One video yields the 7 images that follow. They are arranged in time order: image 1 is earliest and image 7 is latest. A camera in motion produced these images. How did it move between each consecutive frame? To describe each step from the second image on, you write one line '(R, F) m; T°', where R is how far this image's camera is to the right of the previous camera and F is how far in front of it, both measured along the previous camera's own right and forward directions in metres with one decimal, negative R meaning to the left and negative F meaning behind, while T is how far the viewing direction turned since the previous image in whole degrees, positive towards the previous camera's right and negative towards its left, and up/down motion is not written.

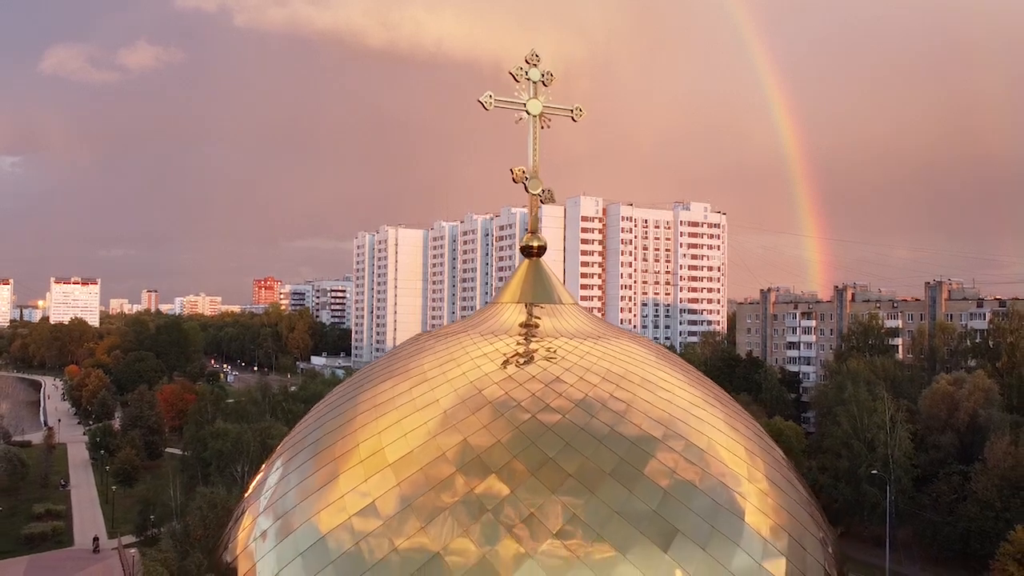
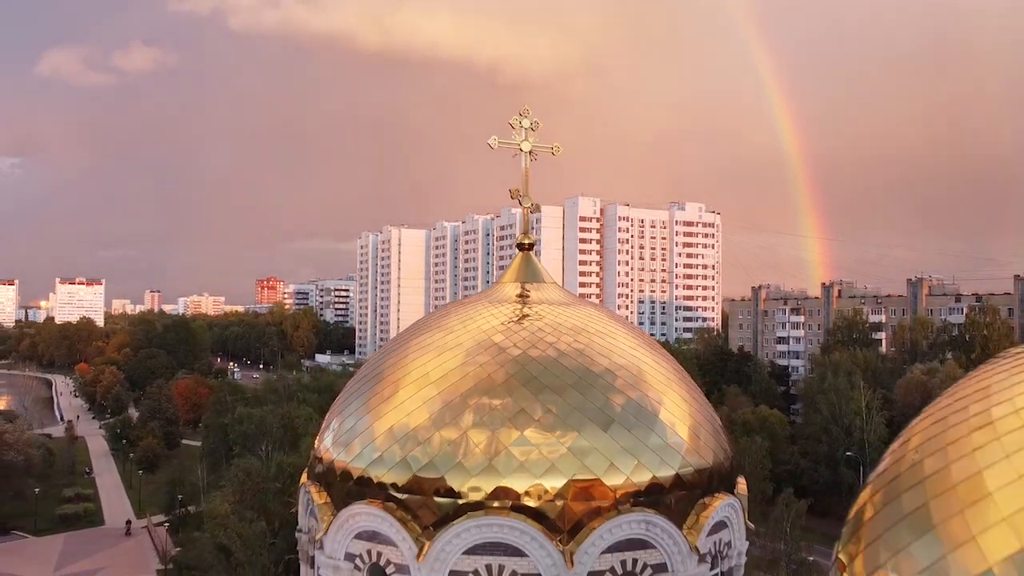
(0.0, -2.7) m; 0°
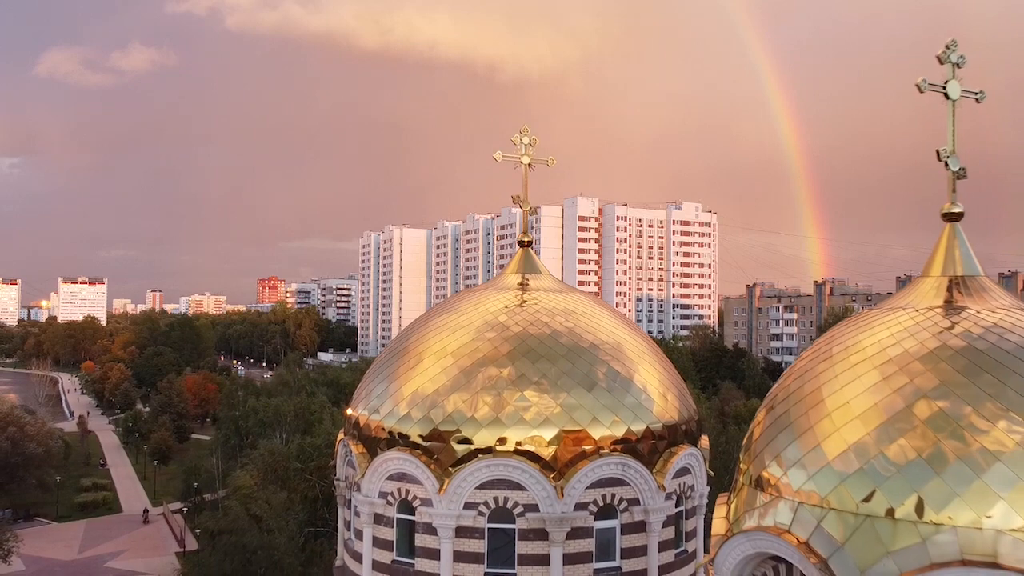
(0.0, -1.7) m; 0°
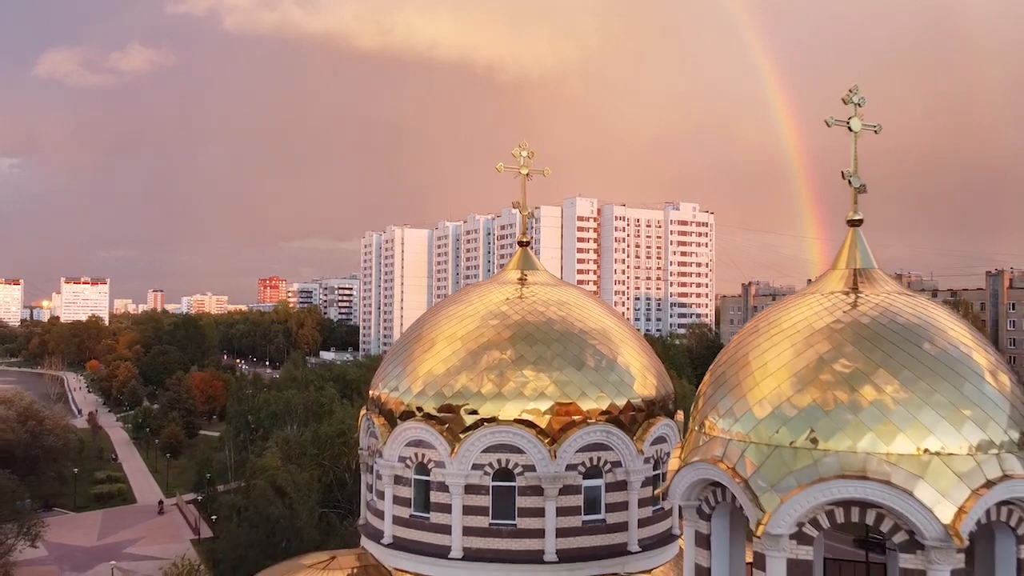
(0.0, -1.5) m; 0°
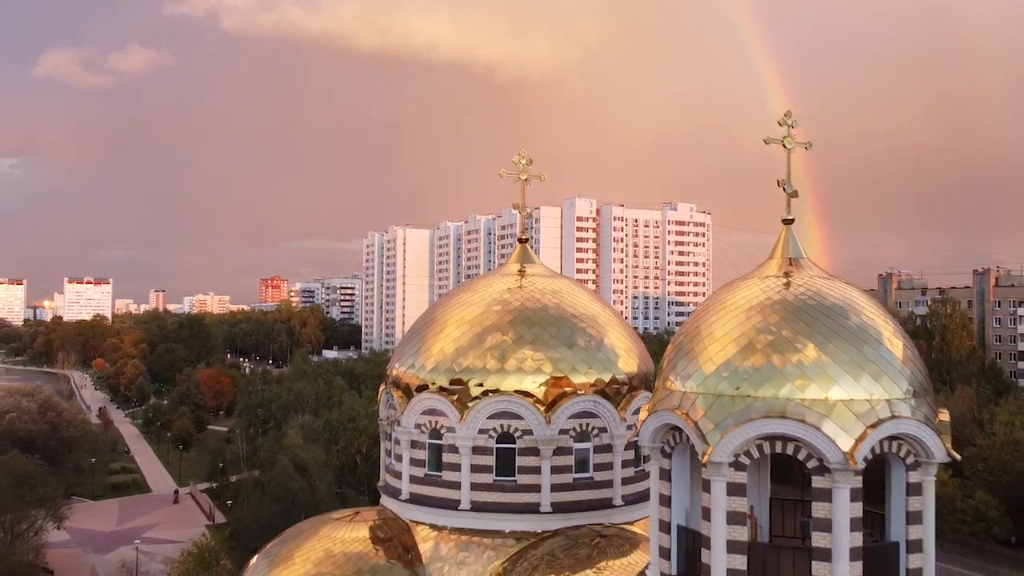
(0.0, -1.6) m; 0°
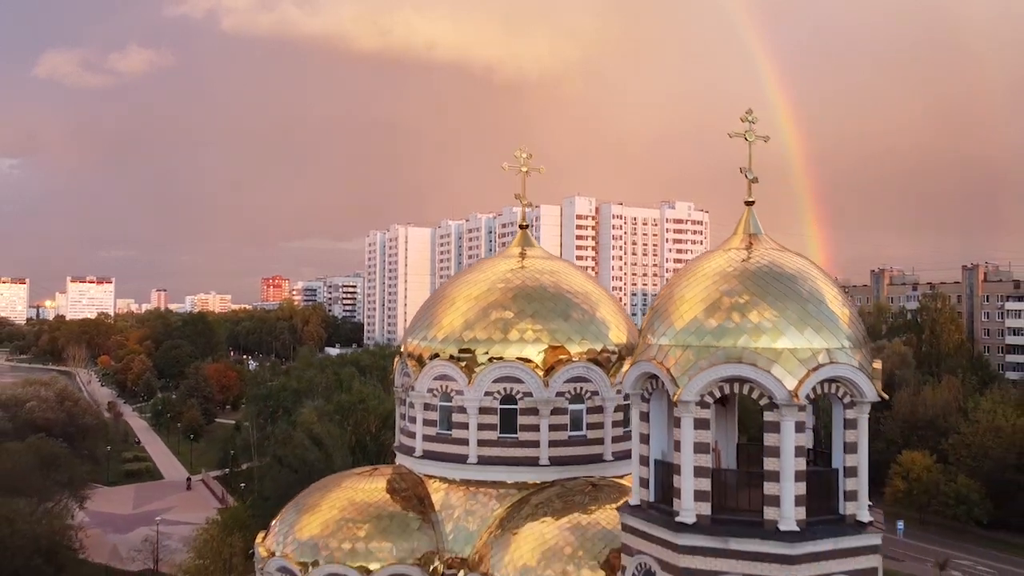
(0.0, -1.5) m; 0°
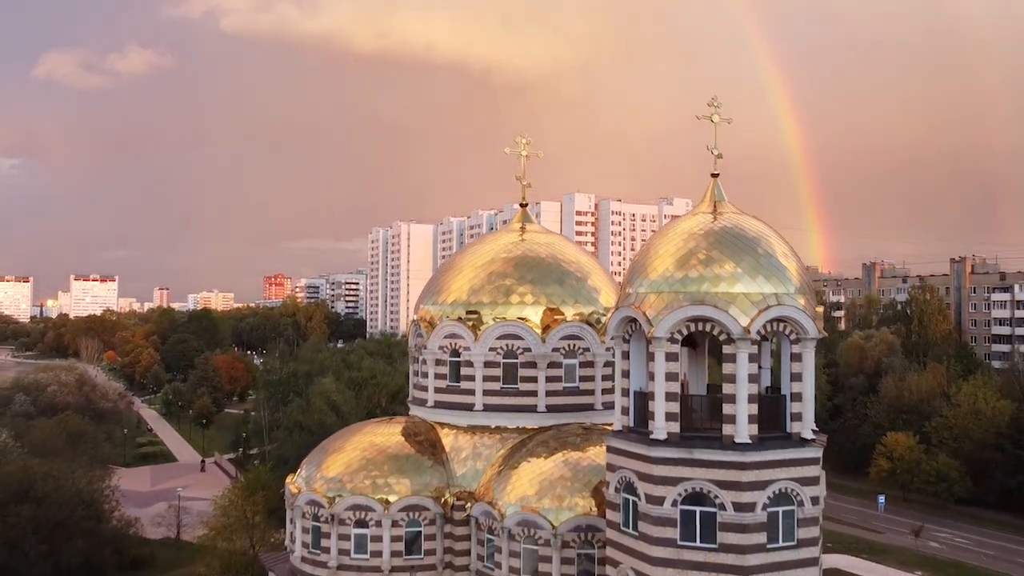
(0.0, -1.8) m; 0°
